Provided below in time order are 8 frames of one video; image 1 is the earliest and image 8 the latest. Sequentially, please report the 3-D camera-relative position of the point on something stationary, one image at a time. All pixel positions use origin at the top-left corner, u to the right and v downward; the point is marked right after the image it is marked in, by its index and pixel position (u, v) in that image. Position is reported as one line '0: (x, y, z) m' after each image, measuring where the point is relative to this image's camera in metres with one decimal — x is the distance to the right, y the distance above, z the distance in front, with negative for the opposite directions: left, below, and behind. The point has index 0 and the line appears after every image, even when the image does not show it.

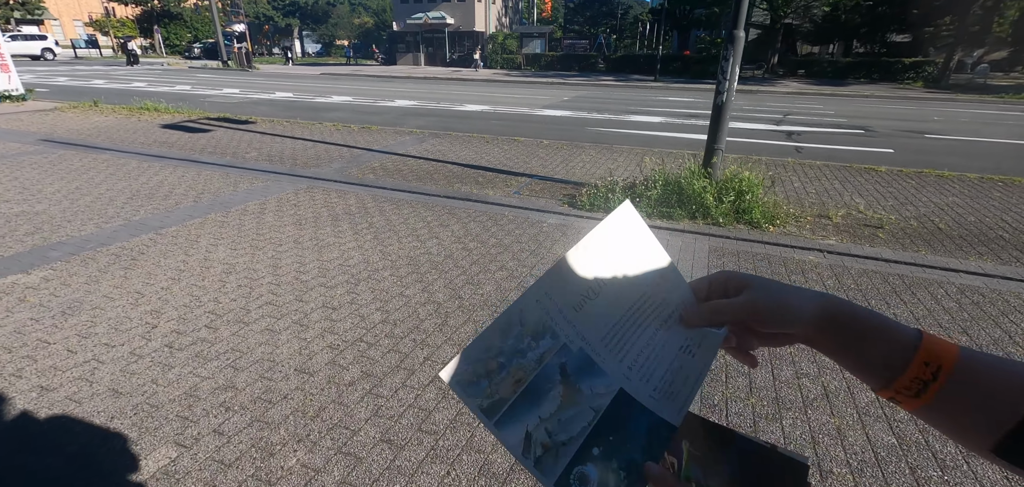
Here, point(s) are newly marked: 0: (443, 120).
0: (-1.8, +3.3, +12.7) m
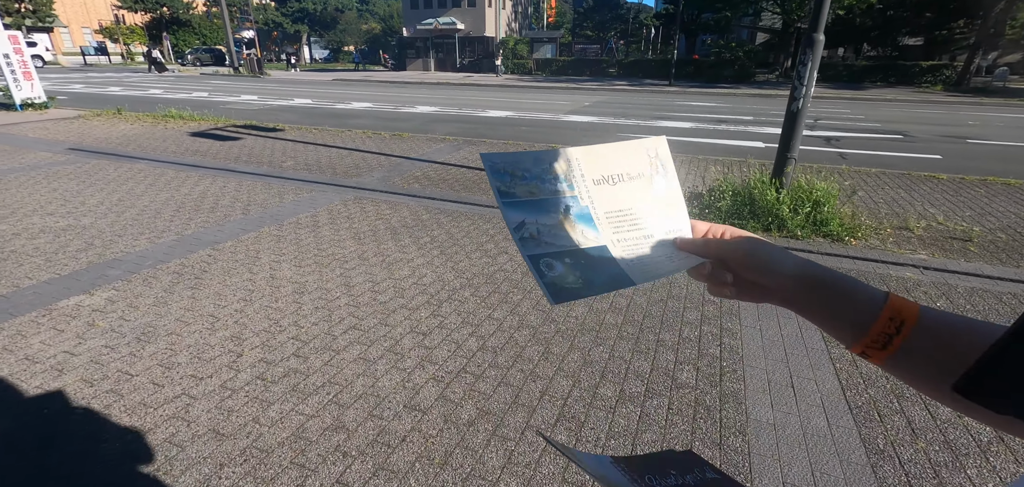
0: (-1.1, +3.0, +12.5) m
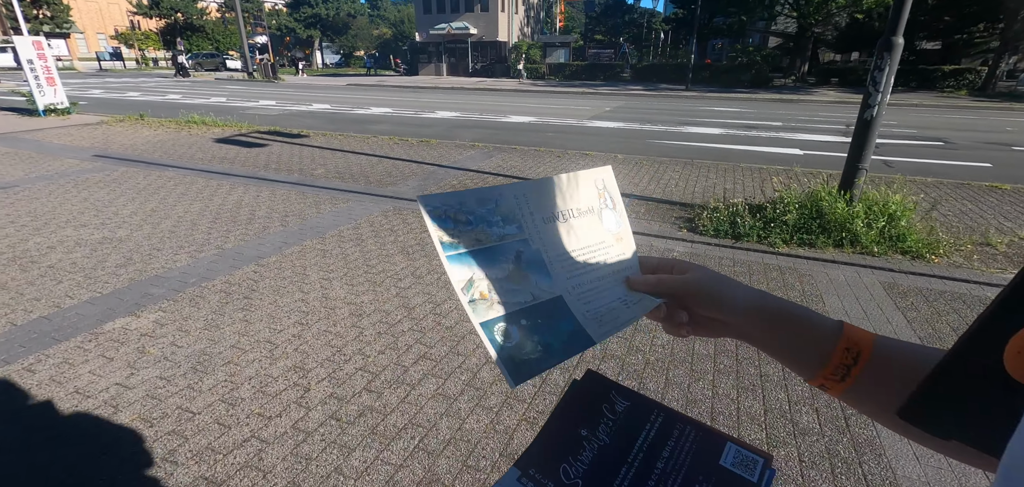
0: (-0.4, +2.8, +12.3) m
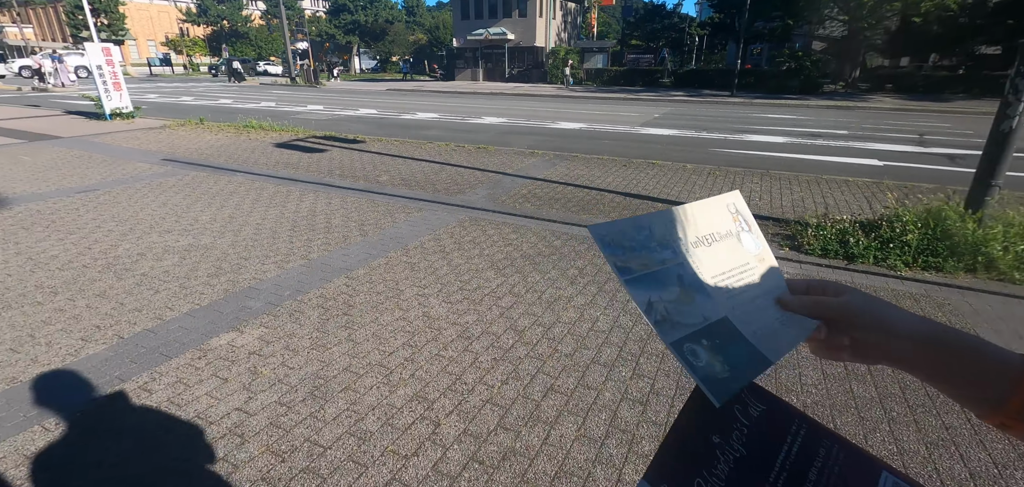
0: (+1.0, +2.6, +12.0) m
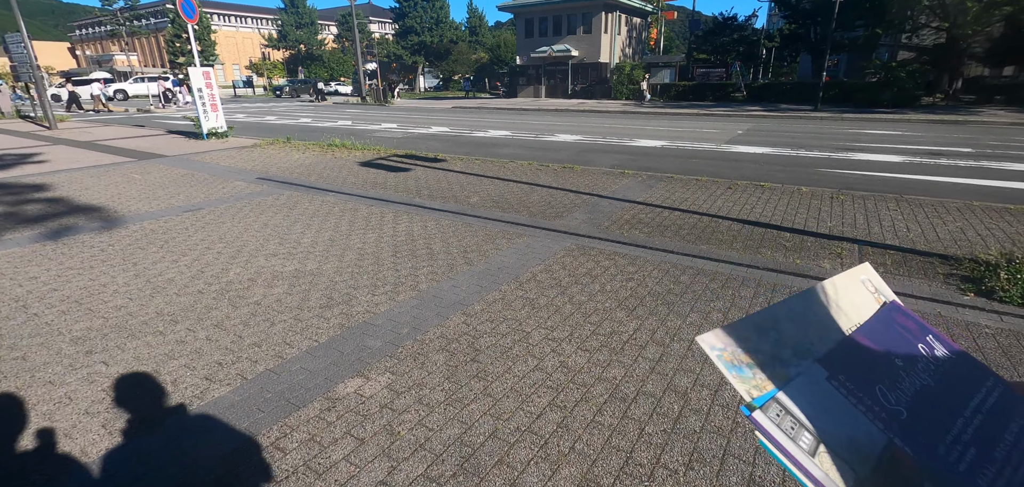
0: (+2.9, +2.0, +11.5) m
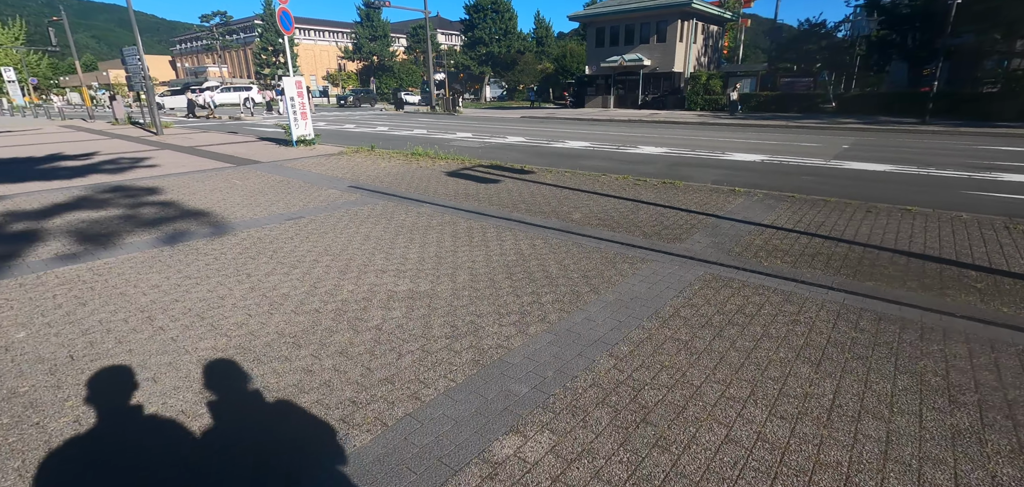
0: (+4.9, +1.5, +10.6) m
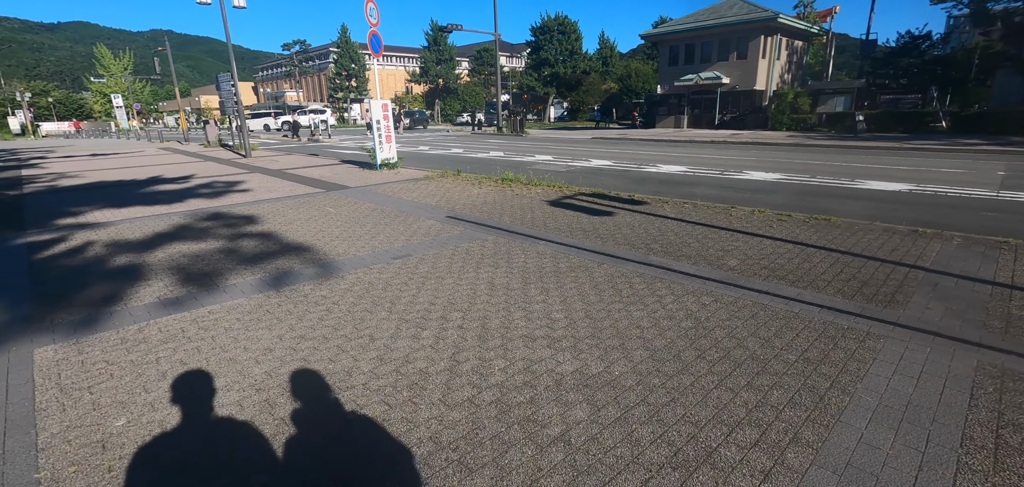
0: (+7.0, +0.7, +8.9) m
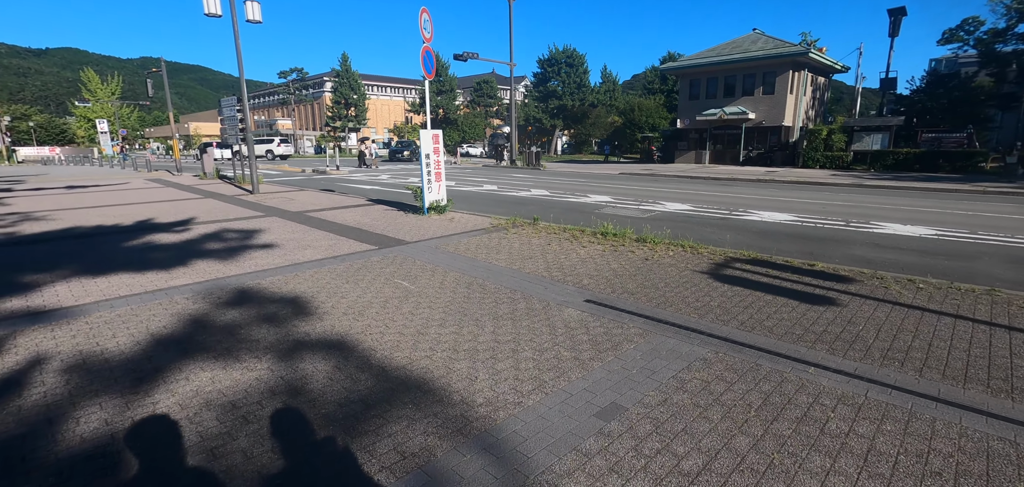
0: (+9.1, -0.6, +6.4) m
